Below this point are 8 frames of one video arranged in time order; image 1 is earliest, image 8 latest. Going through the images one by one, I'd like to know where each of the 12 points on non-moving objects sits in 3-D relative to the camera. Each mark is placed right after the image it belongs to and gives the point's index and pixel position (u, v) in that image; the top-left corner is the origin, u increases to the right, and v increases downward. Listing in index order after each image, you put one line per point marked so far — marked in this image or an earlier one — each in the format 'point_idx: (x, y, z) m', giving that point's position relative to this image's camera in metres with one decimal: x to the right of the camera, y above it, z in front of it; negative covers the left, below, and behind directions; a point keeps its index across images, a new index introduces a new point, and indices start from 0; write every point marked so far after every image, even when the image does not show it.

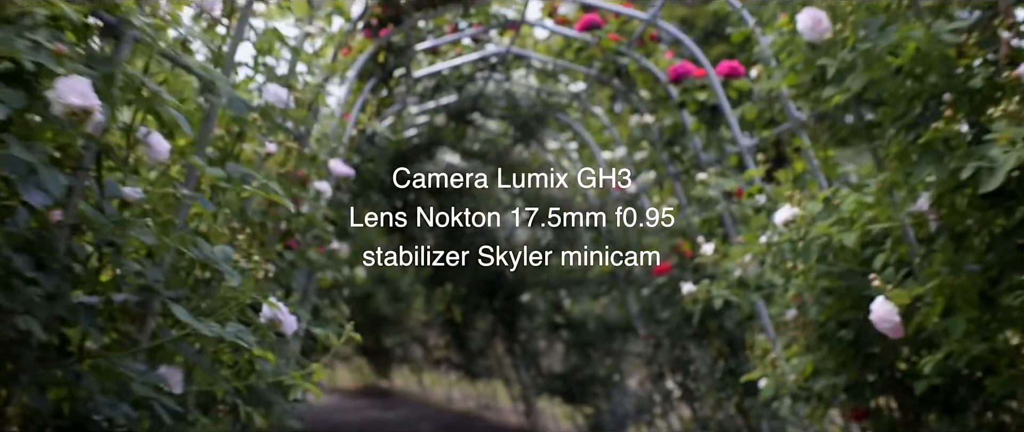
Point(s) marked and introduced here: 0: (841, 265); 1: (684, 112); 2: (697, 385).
0: (+0.5, -0.1, +2.1) m
1: (+0.4, +0.2, +3.2) m
2: (+0.5, -0.4, +3.8) m
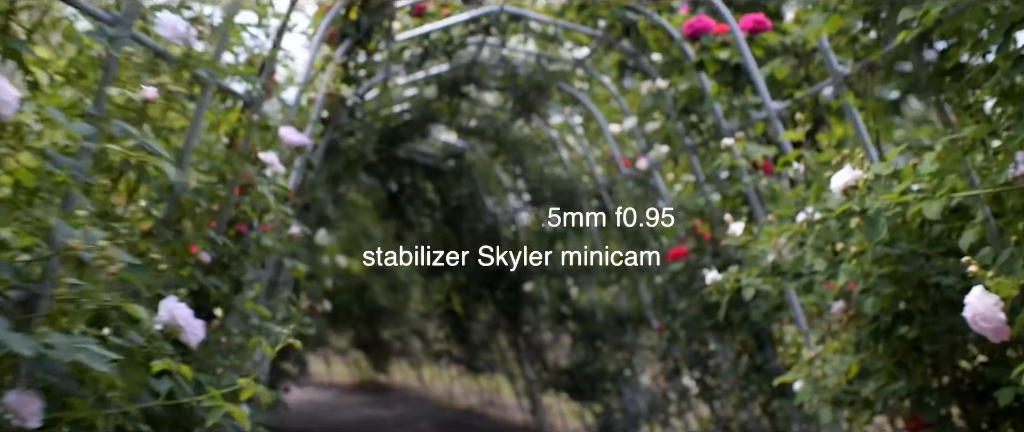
0: (+0.5, 0.0, +1.7) m
1: (+0.4, +0.3, +2.8) m
2: (+0.5, -0.4, +3.4) m
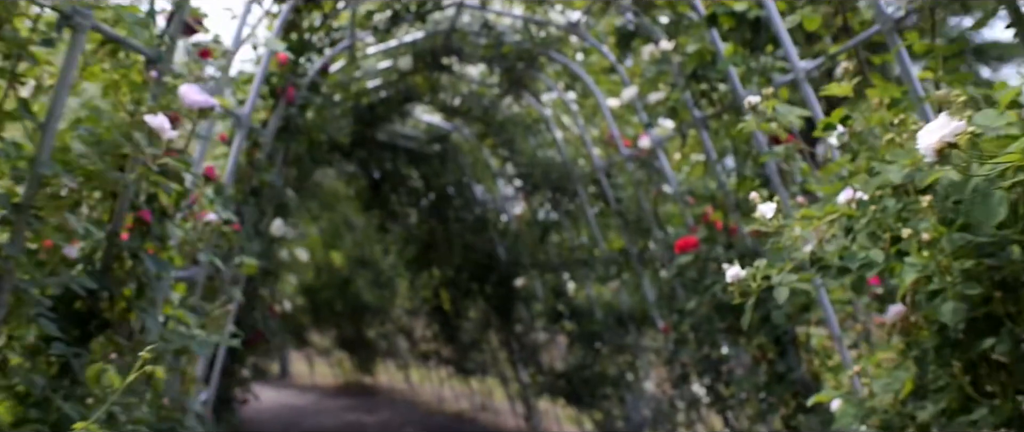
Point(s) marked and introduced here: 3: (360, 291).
0: (+0.4, 0.0, +1.3) m
1: (+0.3, +0.3, +2.4) m
2: (+0.5, -0.4, +3.0) m
3: (-0.5, -0.3, +5.1) m
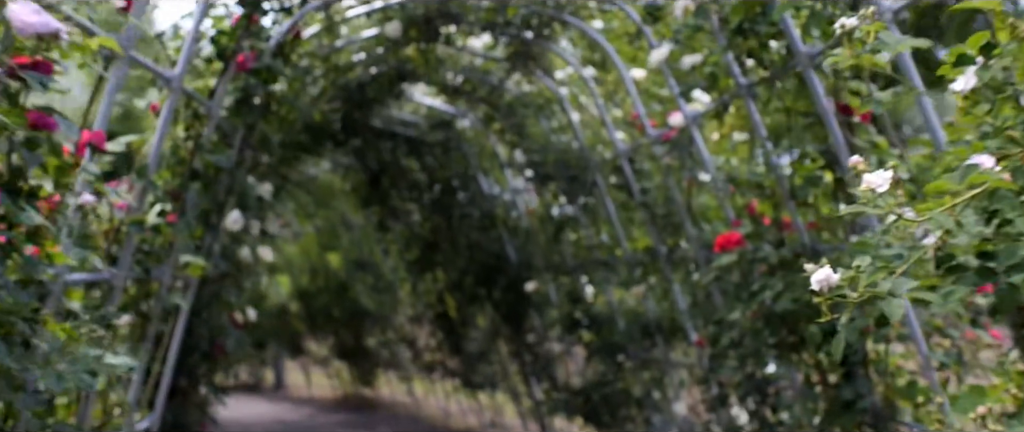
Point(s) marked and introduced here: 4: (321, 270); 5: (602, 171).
0: (+0.4, 0.0, +0.8) m
1: (+0.3, +0.3, +1.9) m
2: (+0.5, -0.4, +2.5) m
3: (-0.5, -0.3, +4.6) m
4: (-0.6, -0.2, +4.8) m
5: (+0.2, +0.1, +3.1) m
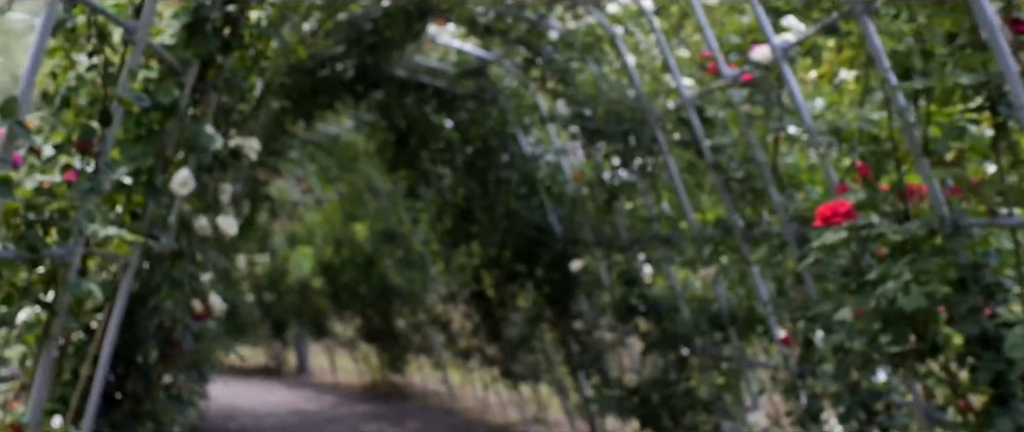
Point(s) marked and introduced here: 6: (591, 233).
0: (+0.4, 0.0, +0.2) m
1: (+0.4, +0.4, +1.3) m
2: (+0.5, -0.3, +1.9) m
3: (-0.4, -0.2, +4.1) m
4: (-0.5, -0.1, +4.3) m
5: (+0.3, +0.2, +2.5) m
6: (+0.2, 0.0, +3.0) m
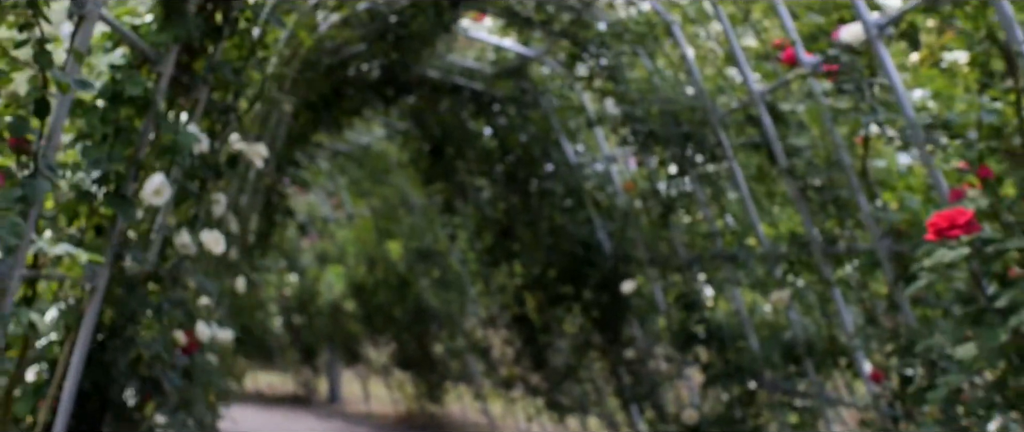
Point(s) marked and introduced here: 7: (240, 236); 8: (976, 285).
0: (+0.4, 0.0, -0.1) m
1: (+0.4, +0.3, +1.0) m
2: (+0.6, -0.3, +1.6) m
3: (-0.2, -0.2, +3.8) m
4: (-0.4, -0.1, +4.0) m
5: (+0.3, +0.1, +2.2) m
6: (+0.2, -0.1, +2.7) m
7: (-0.4, 0.0, +2.3) m
8: (+0.4, -0.1, +1.4) m
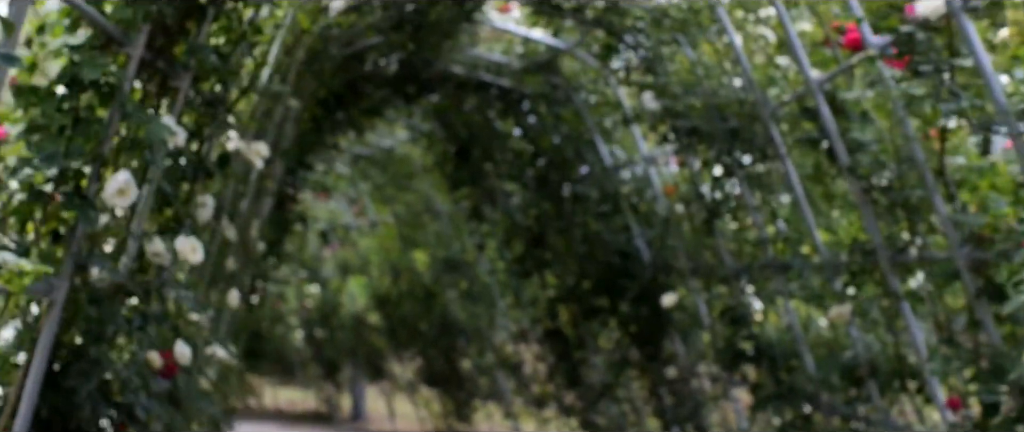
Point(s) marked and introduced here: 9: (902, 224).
0: (+0.3, 0.0, -0.4) m
1: (+0.4, +0.3, +0.8) m
2: (+0.6, -0.3, +1.4) m
3: (-0.2, -0.2, +3.6) m
4: (-0.3, -0.1, +3.7) m
5: (+0.4, +0.1, +2.0) m
6: (+0.3, -0.1, +2.5) m
7: (-0.4, 0.0, +2.0) m
8: (+0.5, -0.1, +1.2) m
9: (+0.5, 0.0, +1.7) m
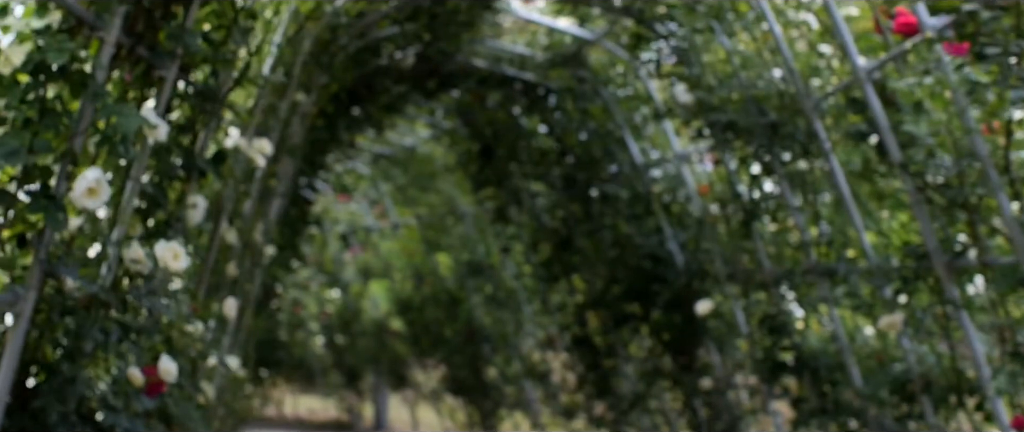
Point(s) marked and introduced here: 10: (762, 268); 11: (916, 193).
0: (+0.3, 0.0, -0.5) m
1: (+0.4, +0.3, +0.6) m
2: (+0.6, -0.3, +1.2) m
3: (-0.1, -0.2, +3.4) m
4: (-0.2, -0.2, +3.6) m
5: (+0.4, +0.1, +1.8) m
6: (+0.3, -0.1, +2.3) m
7: (-0.4, 0.0, +1.9) m
8: (+0.5, -0.1, +1.0) m
9: (+0.5, 0.0, +1.6) m
10: (+0.4, -0.1, +2.2) m
11: (+0.4, 0.0, +1.6) m
